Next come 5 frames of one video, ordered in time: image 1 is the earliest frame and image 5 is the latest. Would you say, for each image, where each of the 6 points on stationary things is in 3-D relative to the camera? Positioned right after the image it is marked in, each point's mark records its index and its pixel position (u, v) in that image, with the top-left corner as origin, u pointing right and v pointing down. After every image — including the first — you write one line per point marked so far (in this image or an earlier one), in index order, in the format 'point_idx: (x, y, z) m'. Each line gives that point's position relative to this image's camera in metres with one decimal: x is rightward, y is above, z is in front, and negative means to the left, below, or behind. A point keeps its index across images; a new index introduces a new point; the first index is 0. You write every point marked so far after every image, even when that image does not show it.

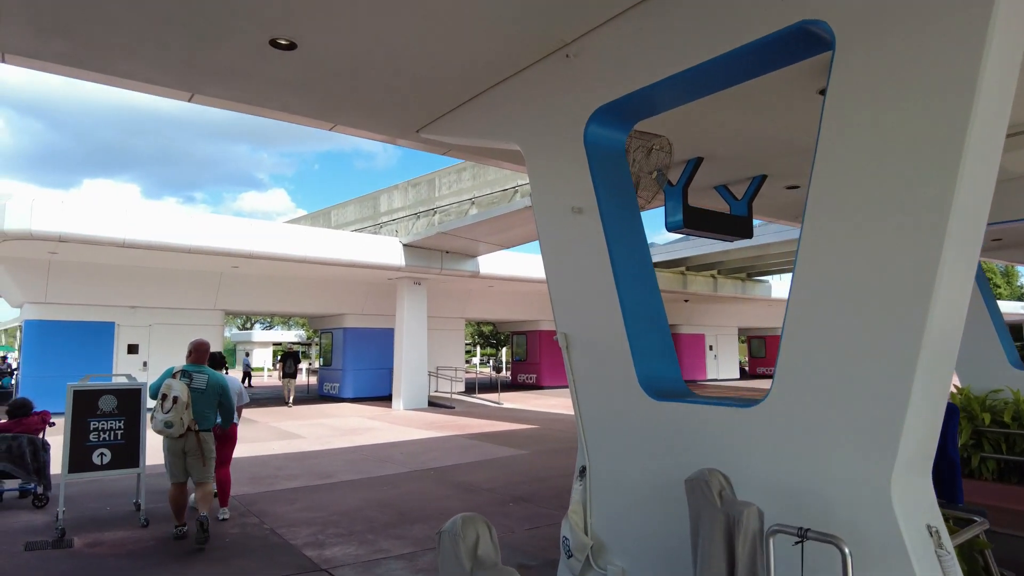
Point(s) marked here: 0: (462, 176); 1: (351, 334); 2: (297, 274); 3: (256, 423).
0: (-1.2, +2.7, +15.3) m
1: (-4.5, -1.3, +18.4) m
2: (-5.3, +0.3, +16.1) m
3: (-5.2, -2.7, +13.3) m
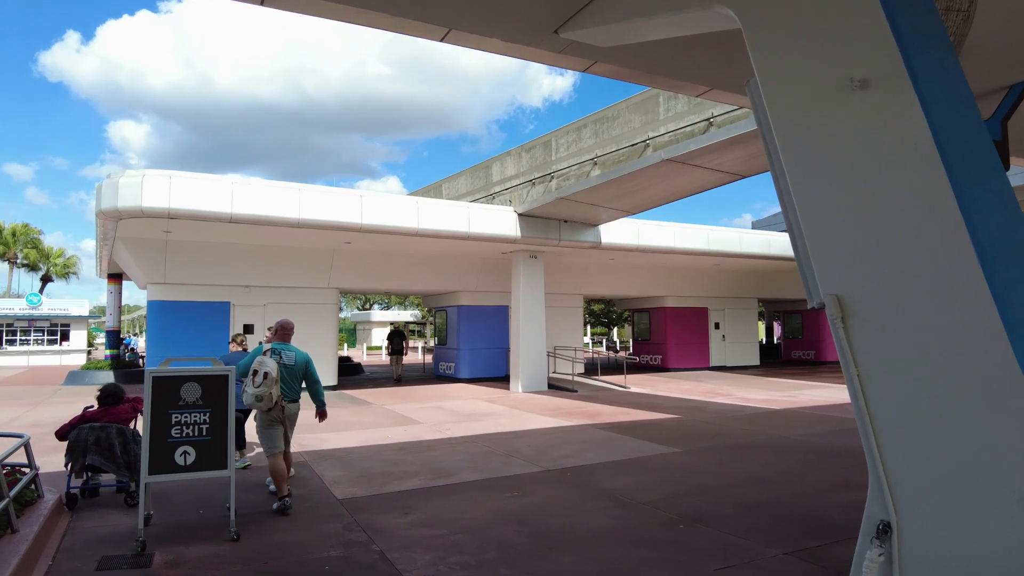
0: (+1.5, +3.3, +13.7) m
1: (-1.3, -0.7, +17.5) m
2: (-2.4, +0.9, +15.3) m
3: (-2.7, -2.3, +12.6) m
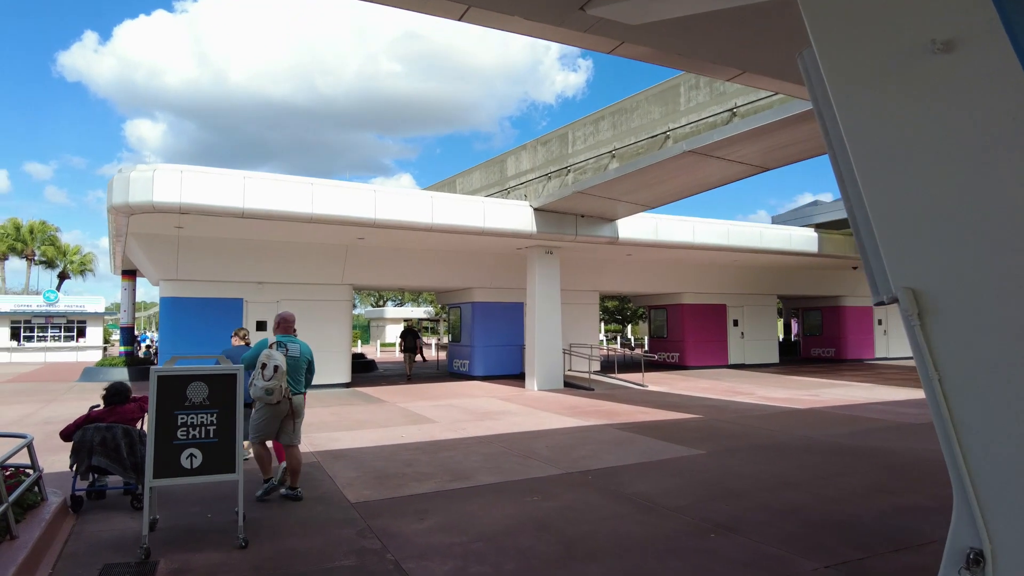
0: (+1.8, +3.3, +13.4) m
1: (-0.9, -0.6, +17.3) m
2: (-2.1, +1.0, +15.0) m
3: (-2.4, -2.2, +12.4) m
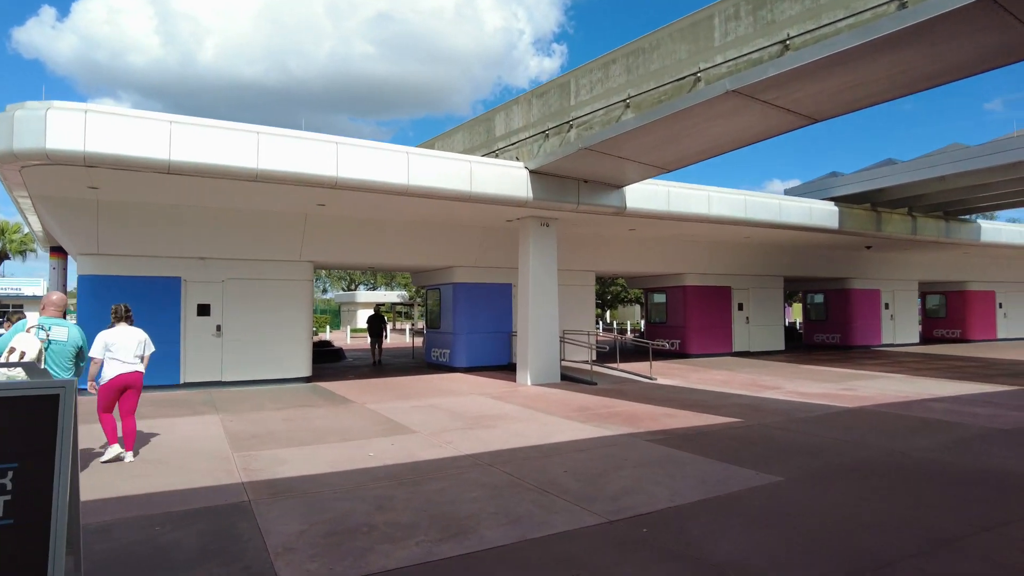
0: (+1.7, +3.7, +11.2) m
1: (-1.2, -0.1, +15.1) m
2: (-2.3, +1.4, +12.8) m
3: (-2.5, -1.8, +10.2) m
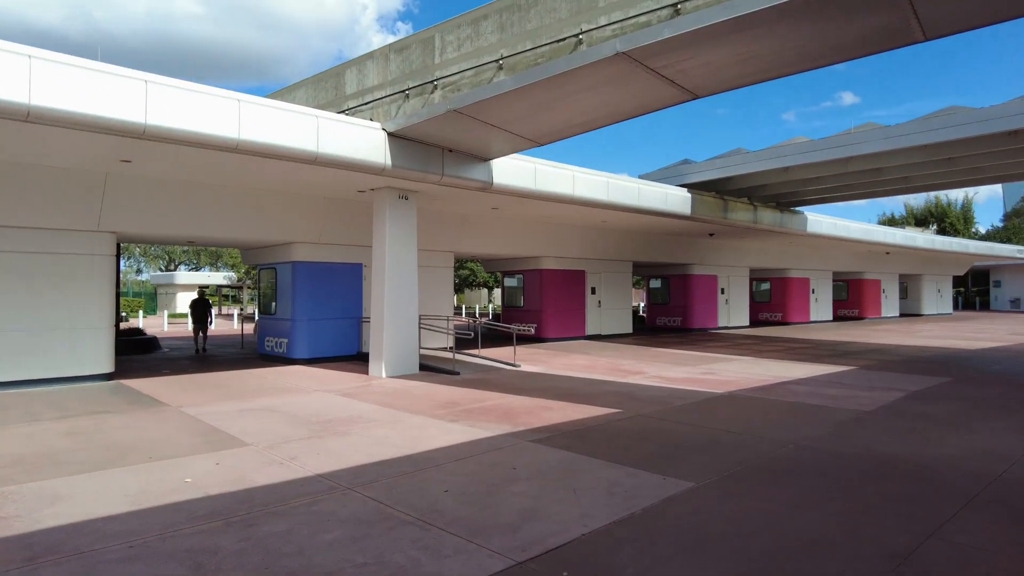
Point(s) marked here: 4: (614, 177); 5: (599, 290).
0: (-0.5, +4.0, +10.1) m
1: (-4.2, +0.3, +13.3) m
2: (-4.8, +1.8, +10.7) m
3: (-4.4, -1.5, +8.2) m
4: (+2.3, +2.5, +14.5) m
5: (+2.7, -0.1, +19.8) m
